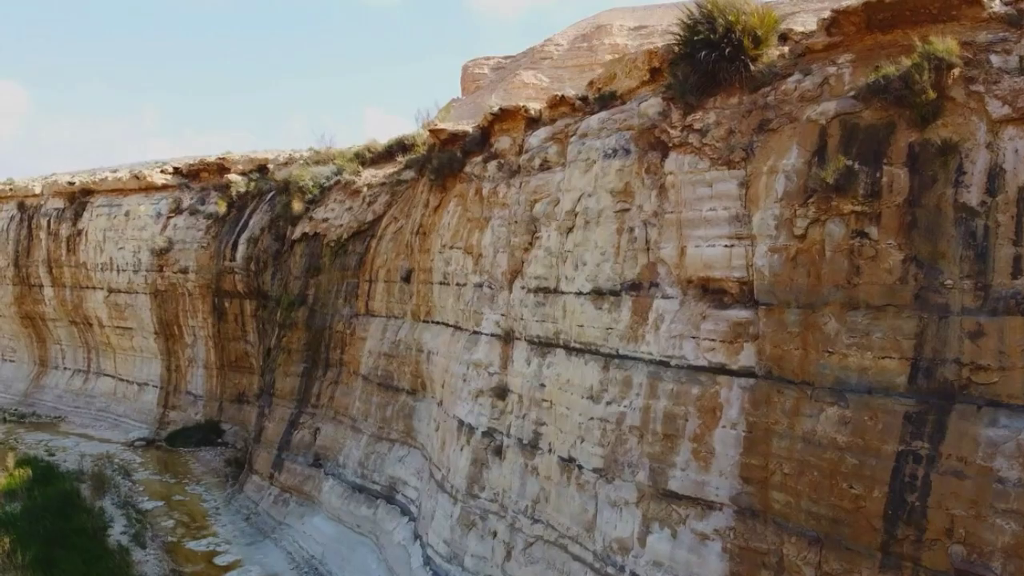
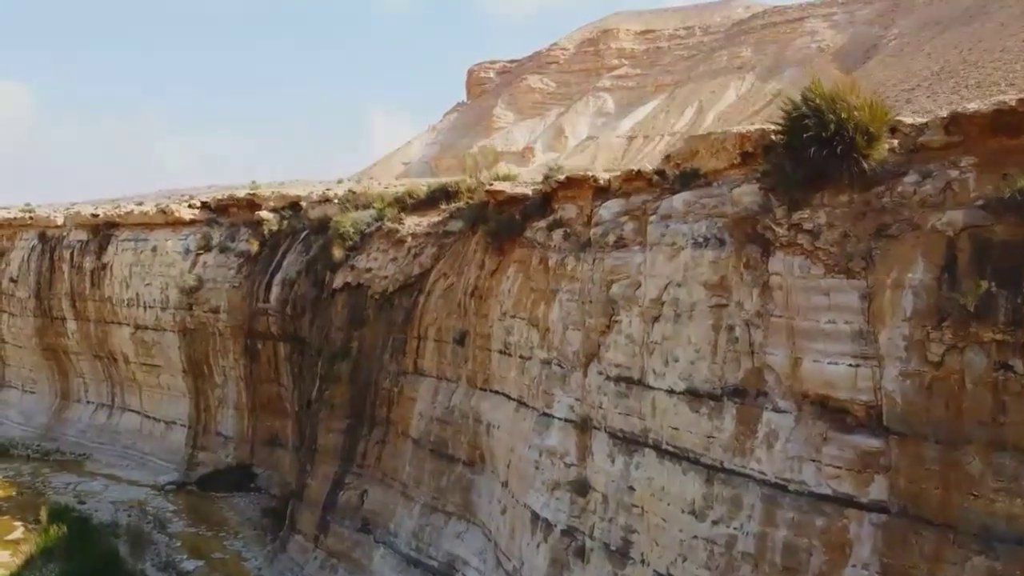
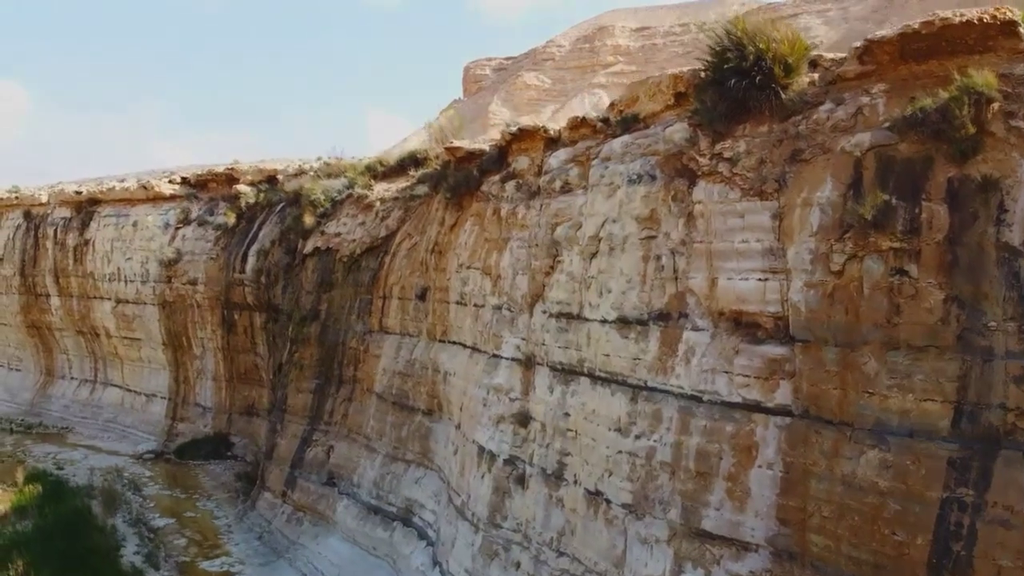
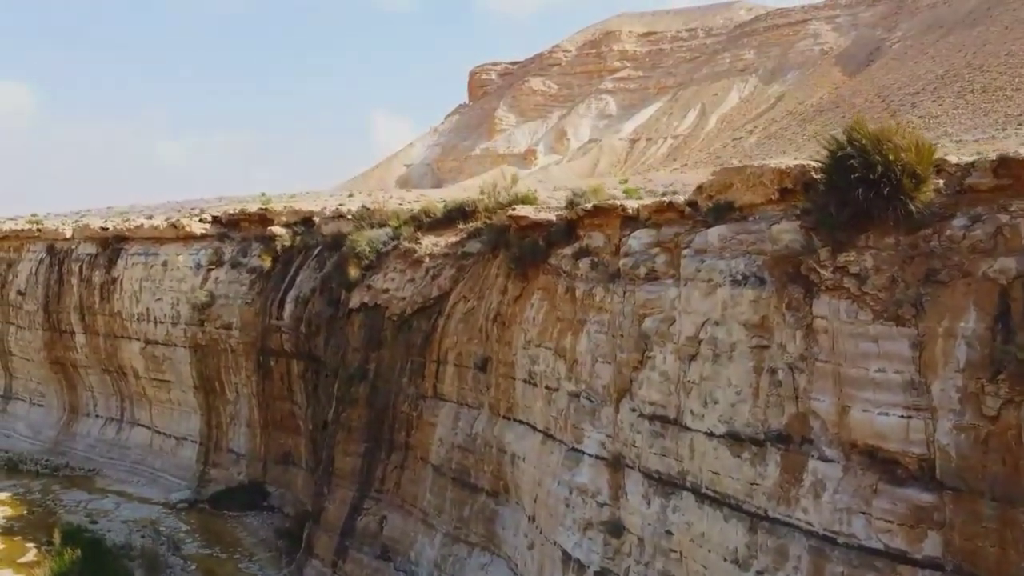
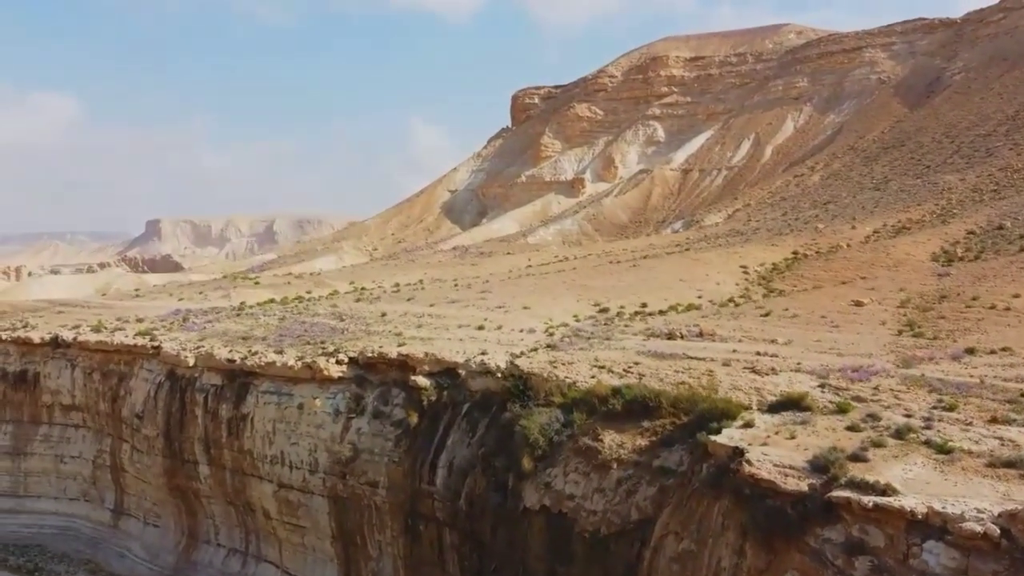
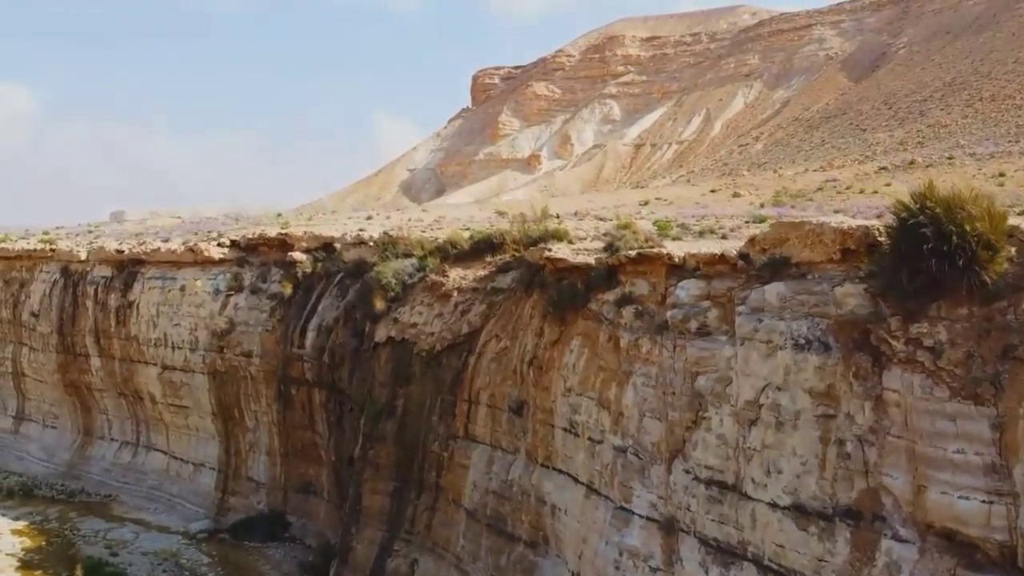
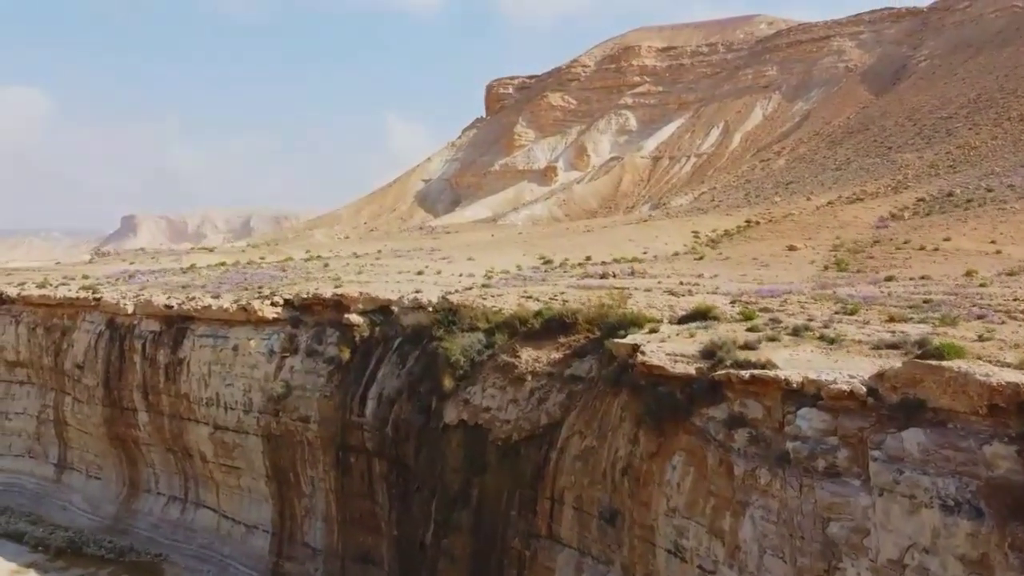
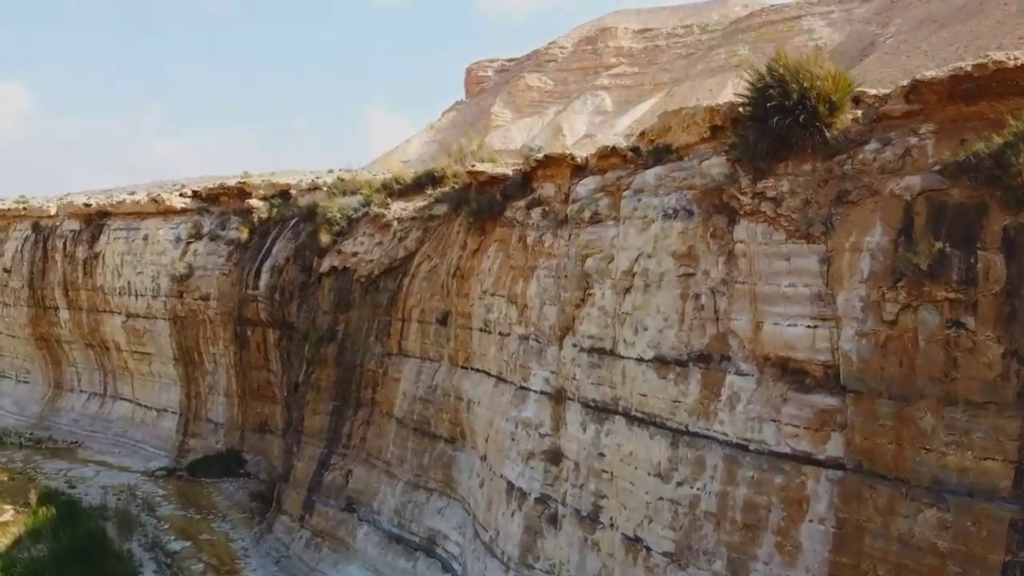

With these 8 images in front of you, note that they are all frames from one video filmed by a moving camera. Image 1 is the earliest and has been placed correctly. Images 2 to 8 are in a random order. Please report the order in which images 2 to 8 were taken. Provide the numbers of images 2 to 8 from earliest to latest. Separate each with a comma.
3, 8, 2, 4, 6, 7, 5
